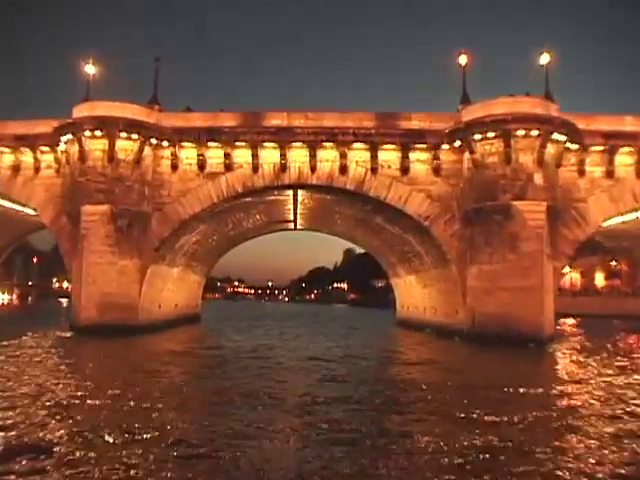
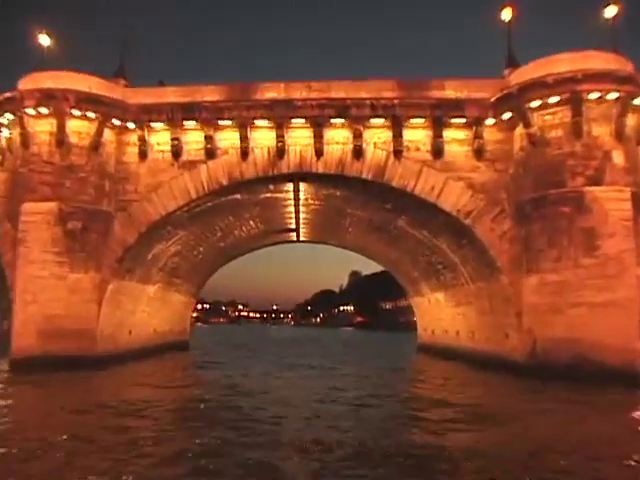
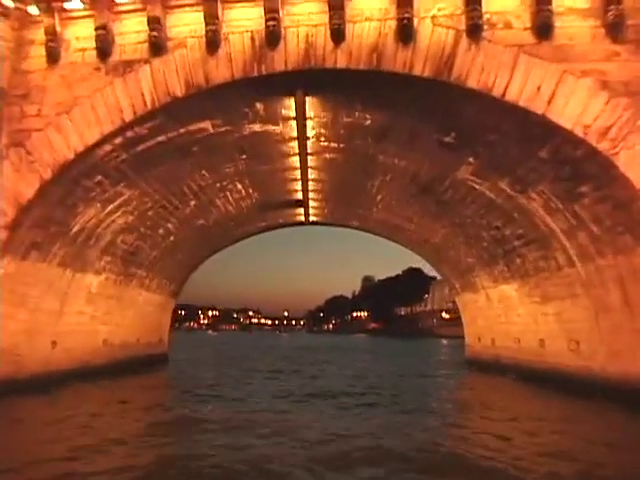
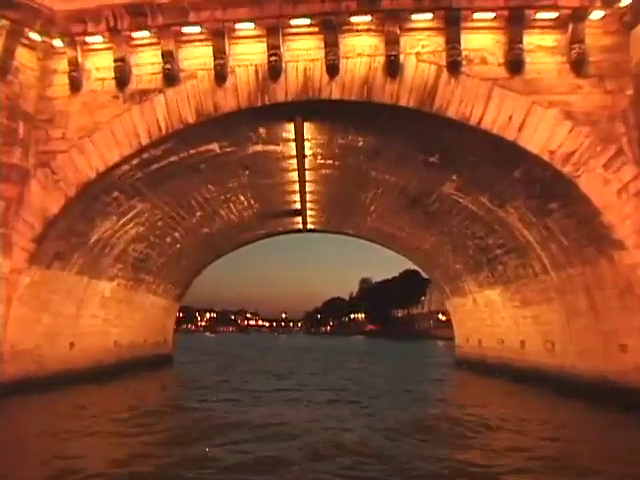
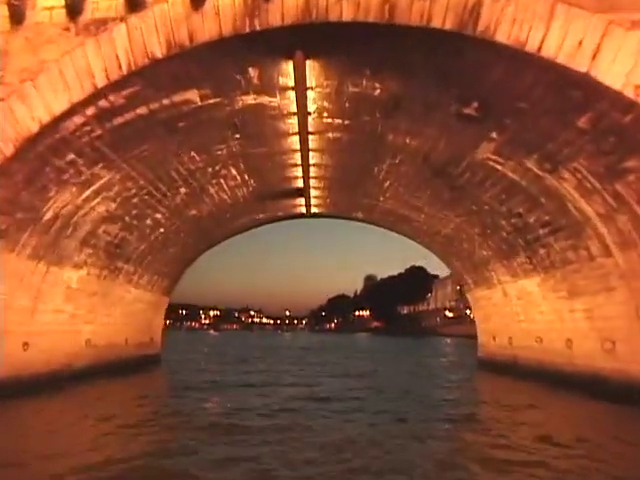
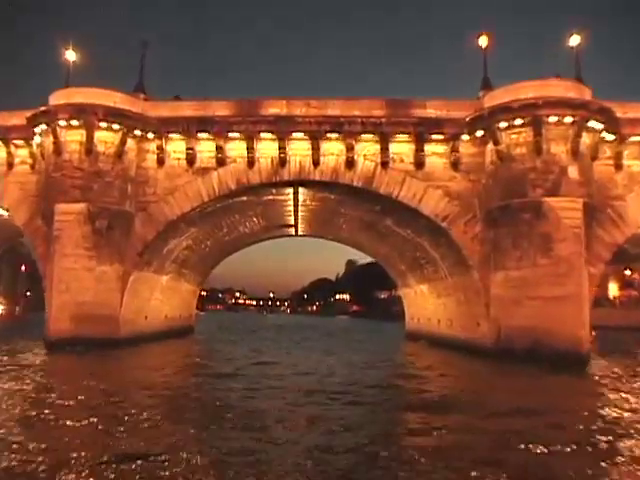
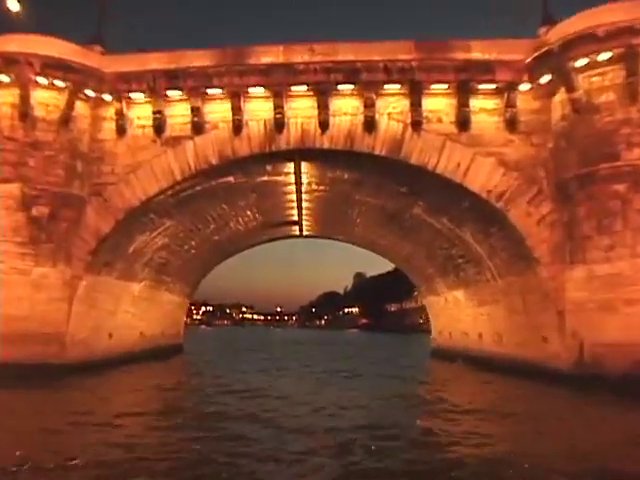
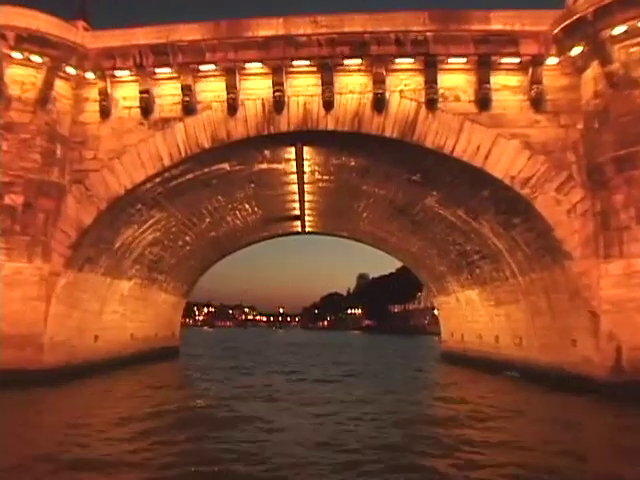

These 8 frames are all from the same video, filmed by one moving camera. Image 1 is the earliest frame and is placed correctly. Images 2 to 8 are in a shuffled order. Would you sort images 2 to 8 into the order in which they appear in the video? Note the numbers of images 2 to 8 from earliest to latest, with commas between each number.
6, 2, 7, 8, 4, 3, 5
